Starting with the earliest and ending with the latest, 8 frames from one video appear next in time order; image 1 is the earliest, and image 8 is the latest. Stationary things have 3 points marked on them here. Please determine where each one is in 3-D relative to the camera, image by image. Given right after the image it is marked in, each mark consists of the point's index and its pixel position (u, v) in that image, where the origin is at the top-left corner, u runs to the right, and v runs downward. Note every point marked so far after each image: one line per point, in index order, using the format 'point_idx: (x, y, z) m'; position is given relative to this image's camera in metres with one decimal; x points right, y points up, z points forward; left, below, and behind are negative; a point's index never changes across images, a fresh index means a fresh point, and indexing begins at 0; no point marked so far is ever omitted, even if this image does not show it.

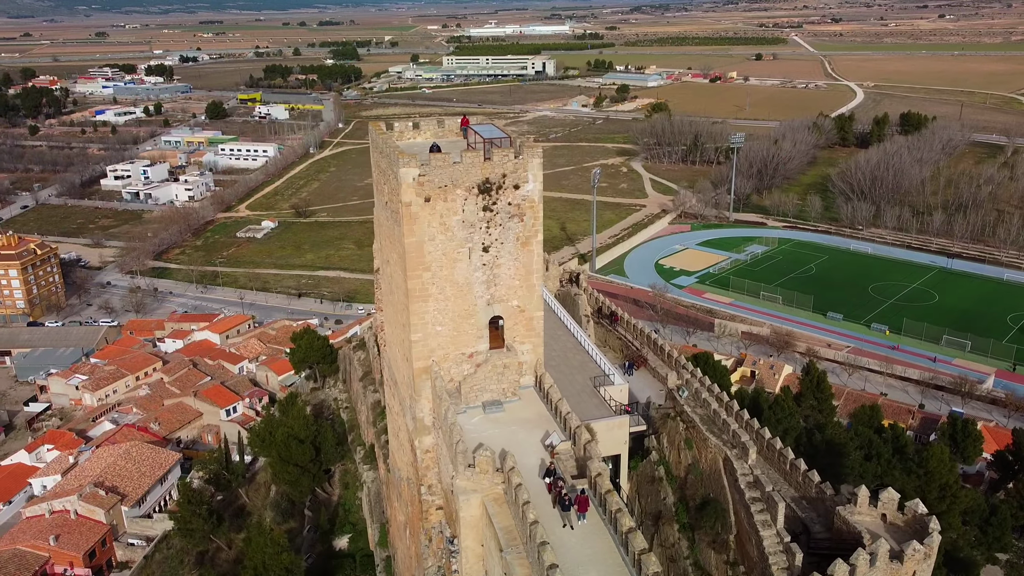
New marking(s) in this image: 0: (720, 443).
0: (+3.7, -2.7, +14.3) m
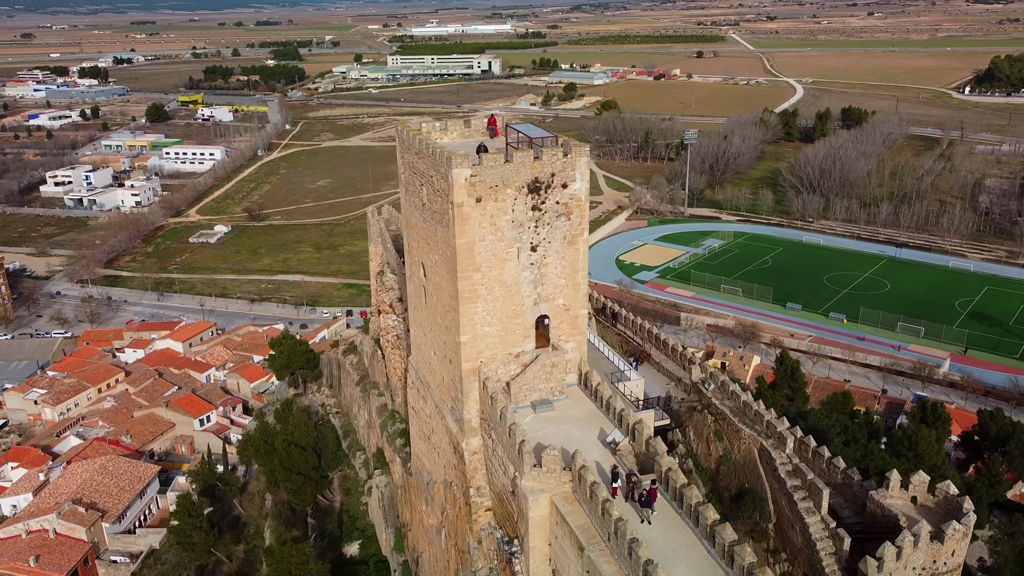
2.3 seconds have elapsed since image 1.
0: (+4.4, -2.6, +14.6) m
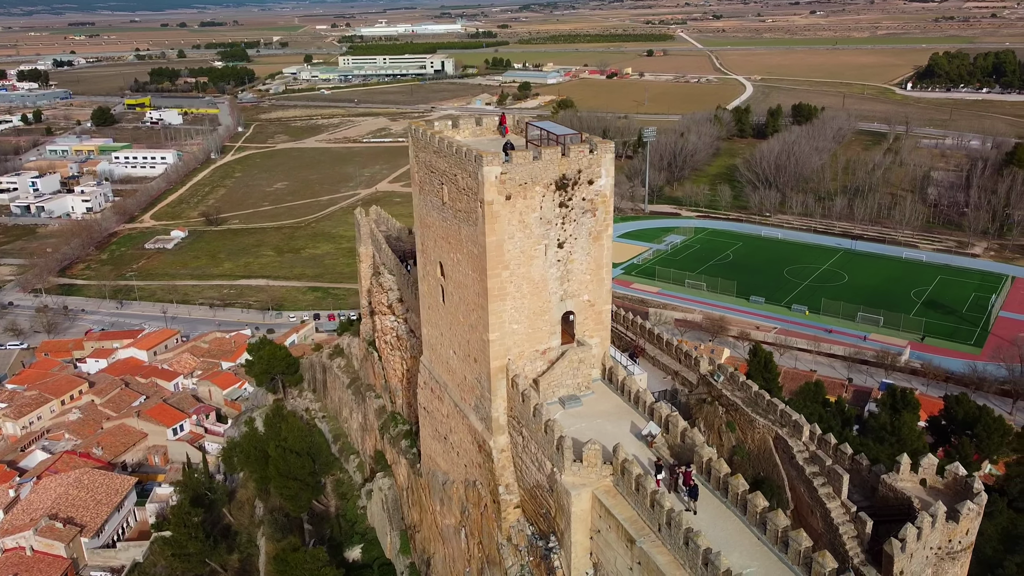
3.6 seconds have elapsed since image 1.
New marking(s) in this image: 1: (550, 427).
0: (+4.7, -2.5, +14.9) m
1: (+0.5, -2.0, +11.4) m
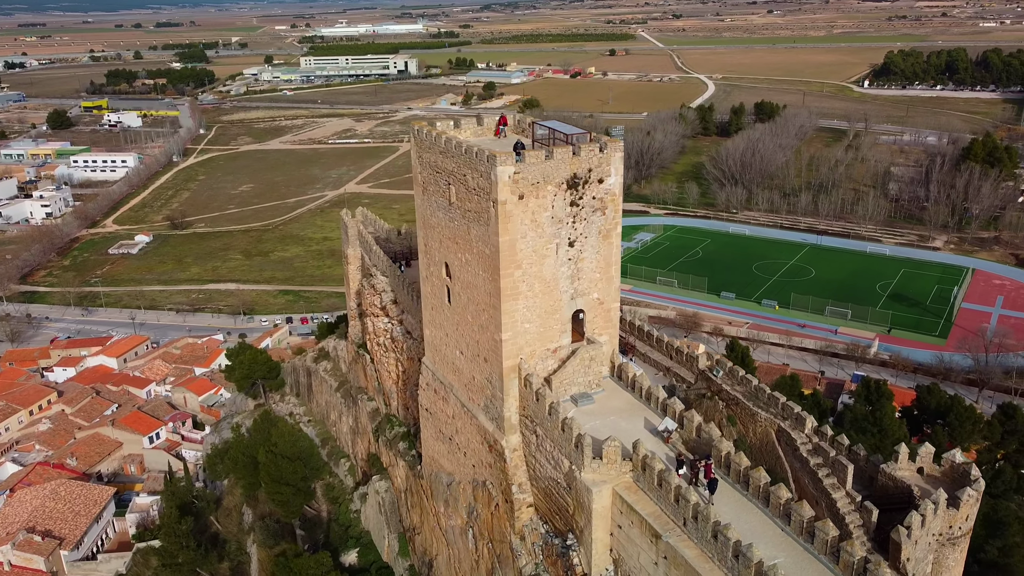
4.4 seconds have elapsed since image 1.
0: (+4.8, -2.4, +15.1) m
1: (+0.8, -1.9, +11.5) m
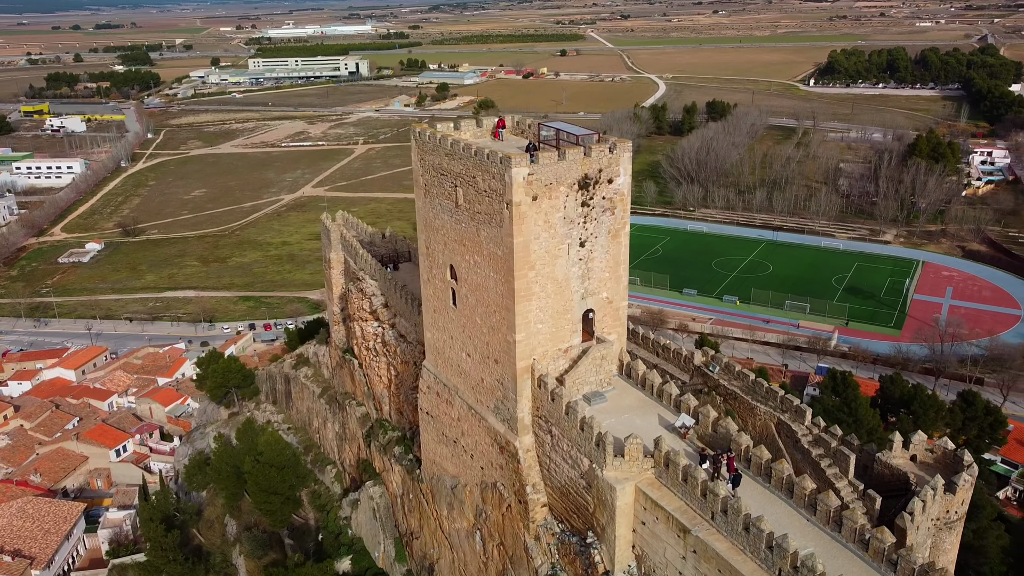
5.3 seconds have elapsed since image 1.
0: (+4.9, -2.3, +15.4) m
1: (+1.1, -1.9, +11.6) m
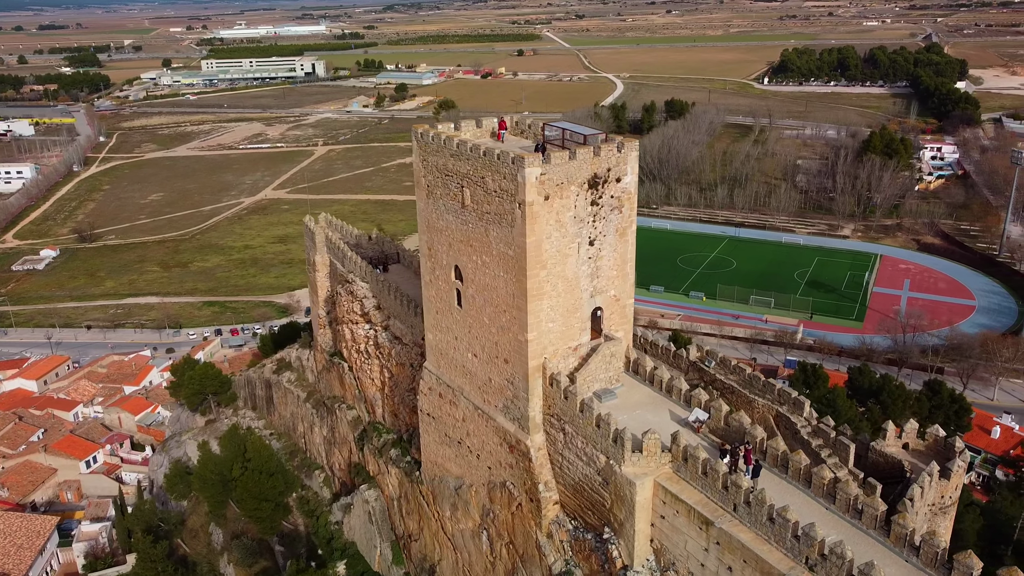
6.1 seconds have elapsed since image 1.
0: (+4.9, -2.2, +15.7) m
1: (+1.3, -1.9, +11.7) m
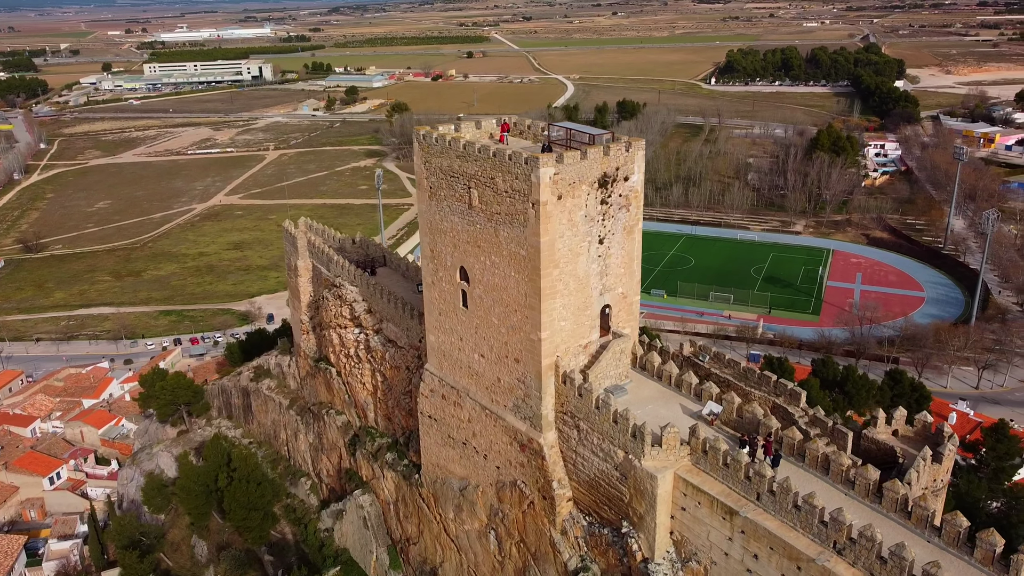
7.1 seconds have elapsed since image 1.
0: (+5.0, -2.1, +16.1) m
1: (+1.6, -1.9, +11.8) m
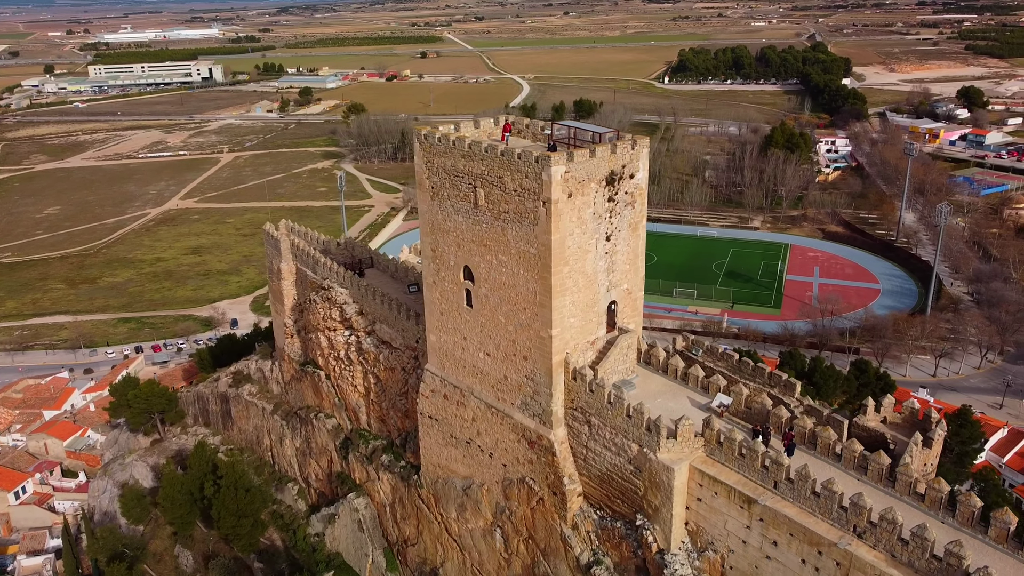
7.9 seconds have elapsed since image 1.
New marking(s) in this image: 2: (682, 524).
0: (+5.0, -2.0, +16.4) m
1: (+1.8, -1.8, +12.0) m
2: (+2.4, -3.4, +11.8) m
